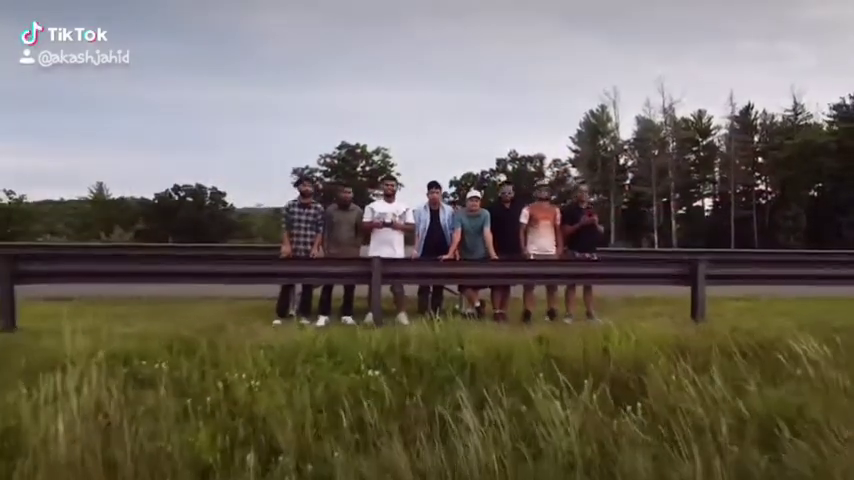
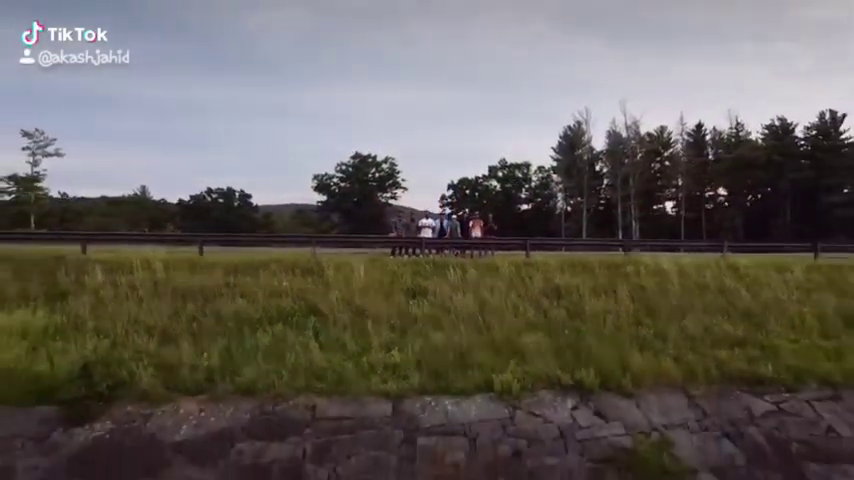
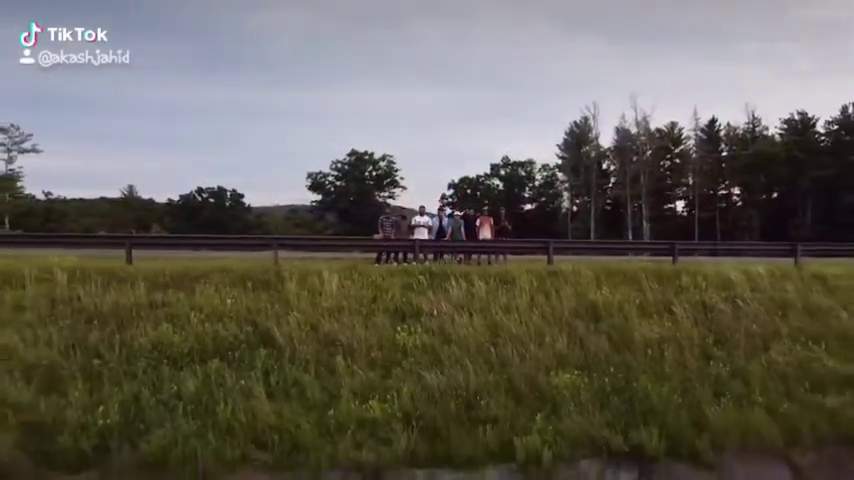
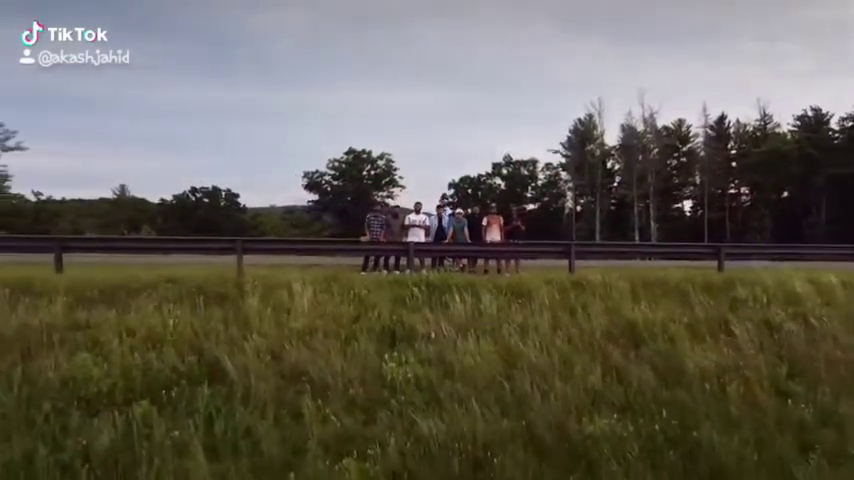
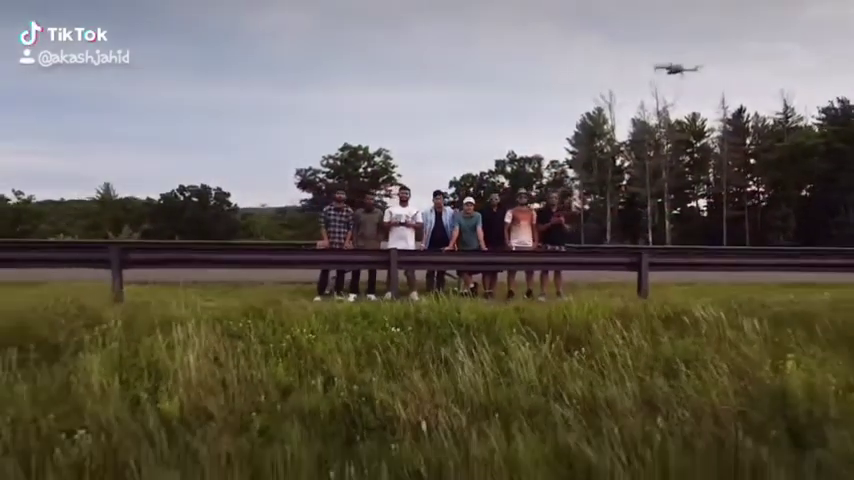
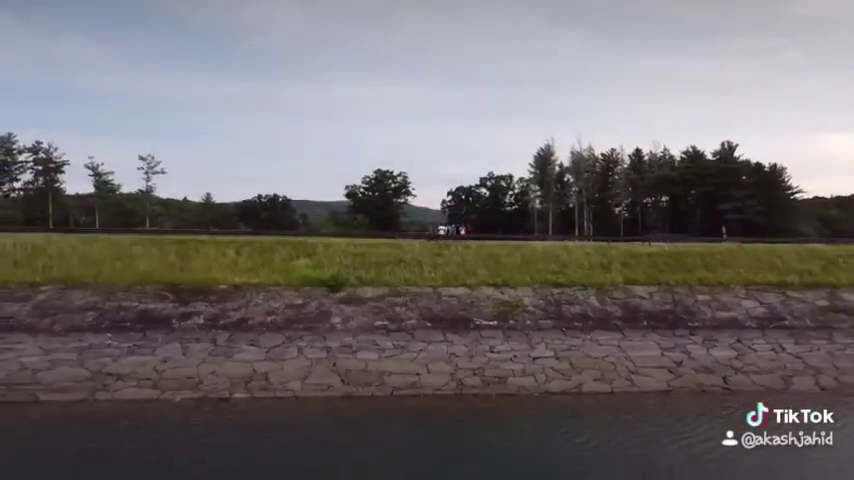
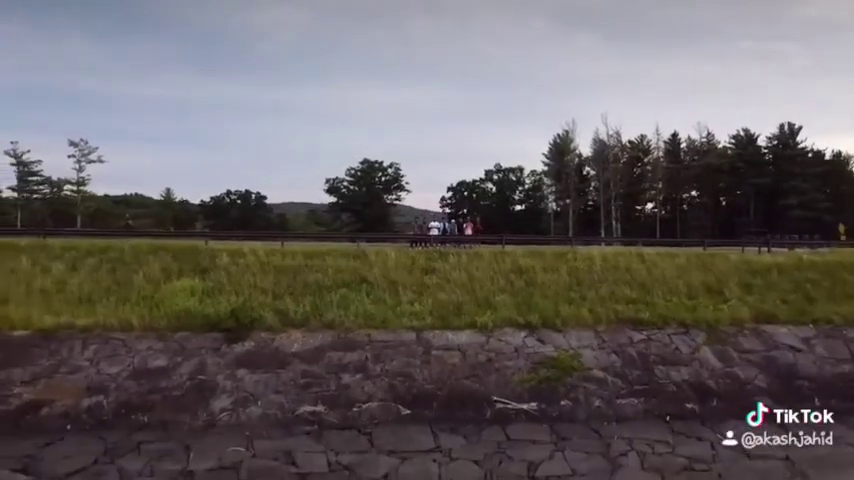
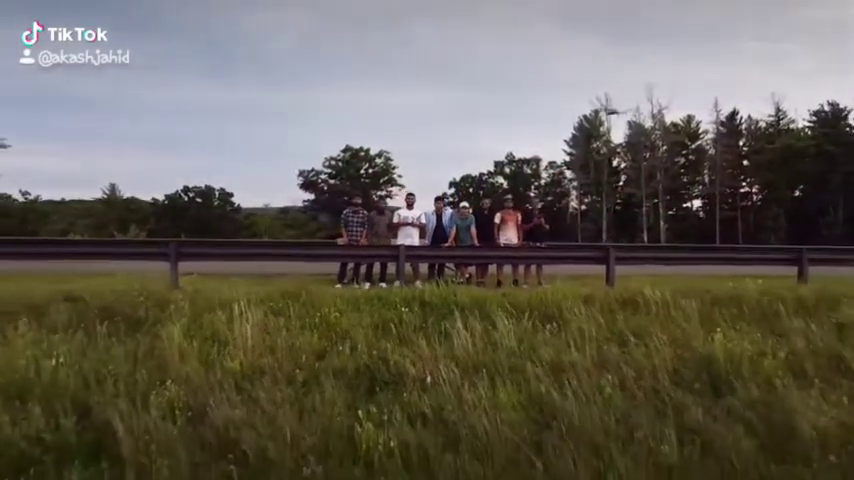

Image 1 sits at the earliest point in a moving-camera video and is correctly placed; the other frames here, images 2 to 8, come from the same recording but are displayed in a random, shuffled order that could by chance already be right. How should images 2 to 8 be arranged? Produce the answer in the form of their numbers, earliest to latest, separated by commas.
5, 8, 4, 3, 2, 7, 6
